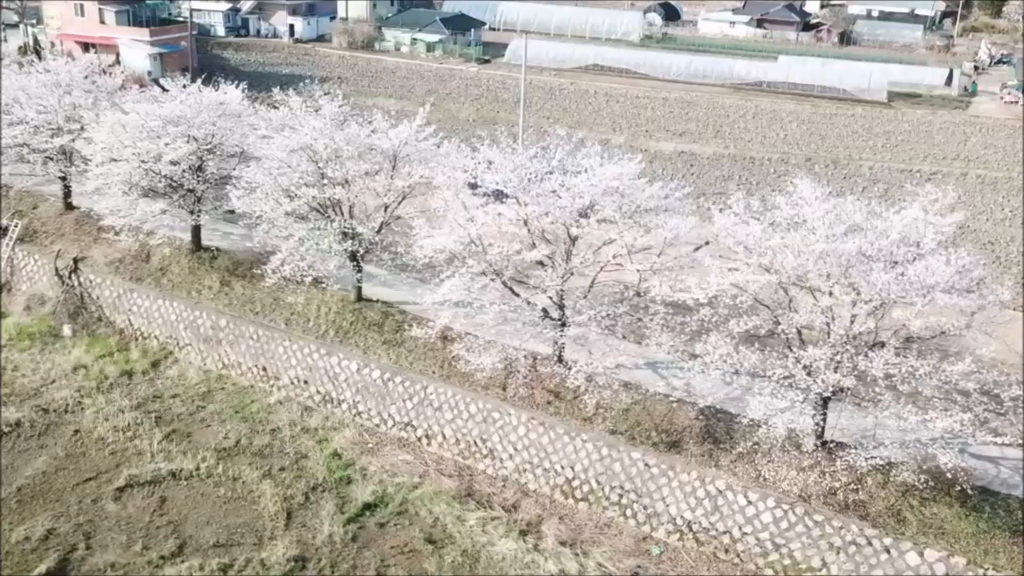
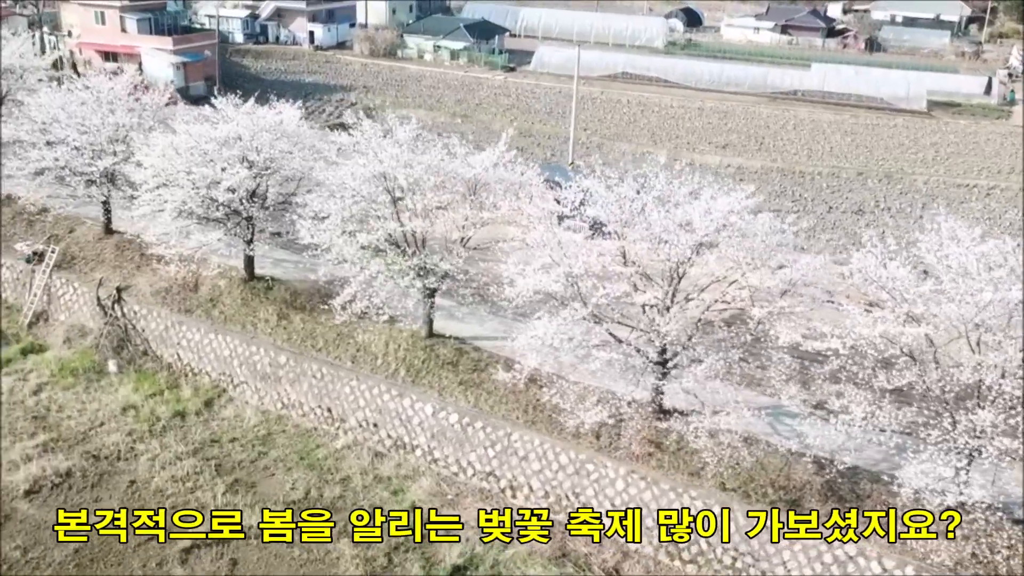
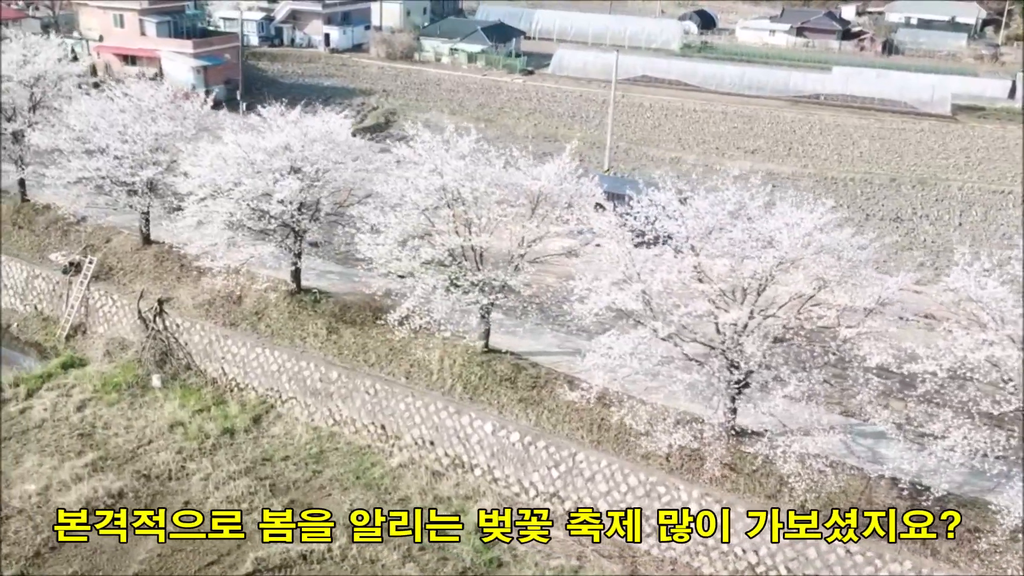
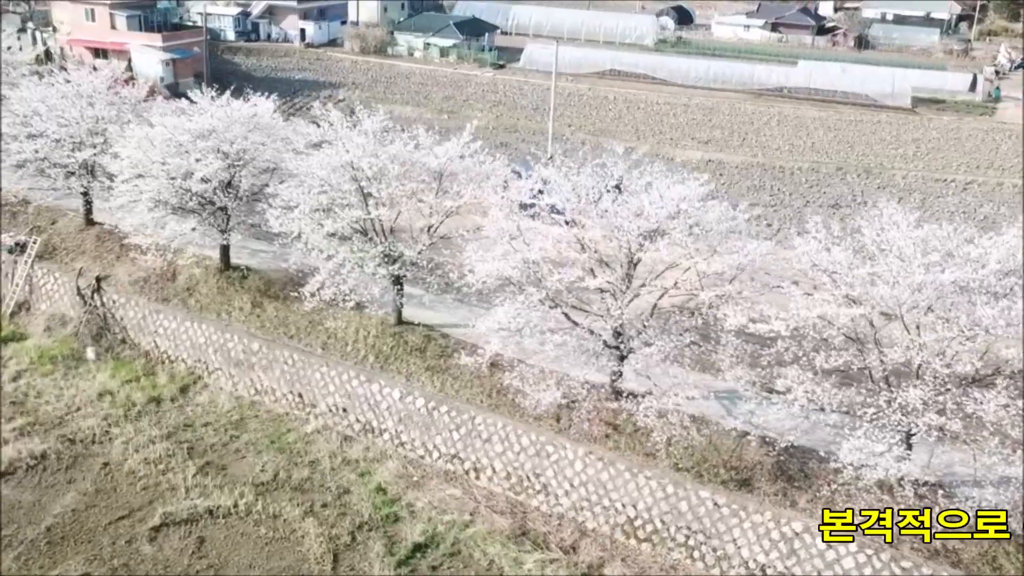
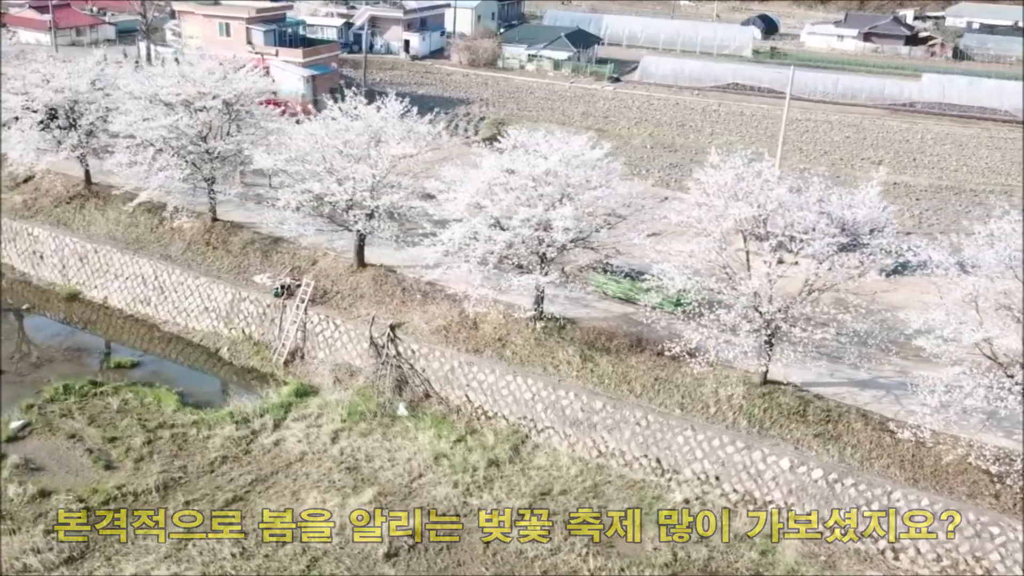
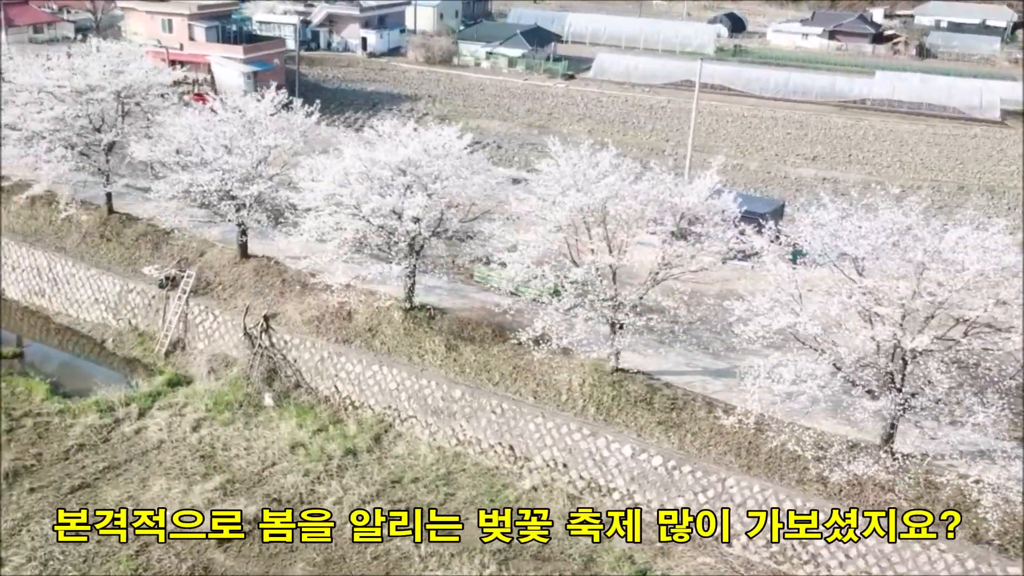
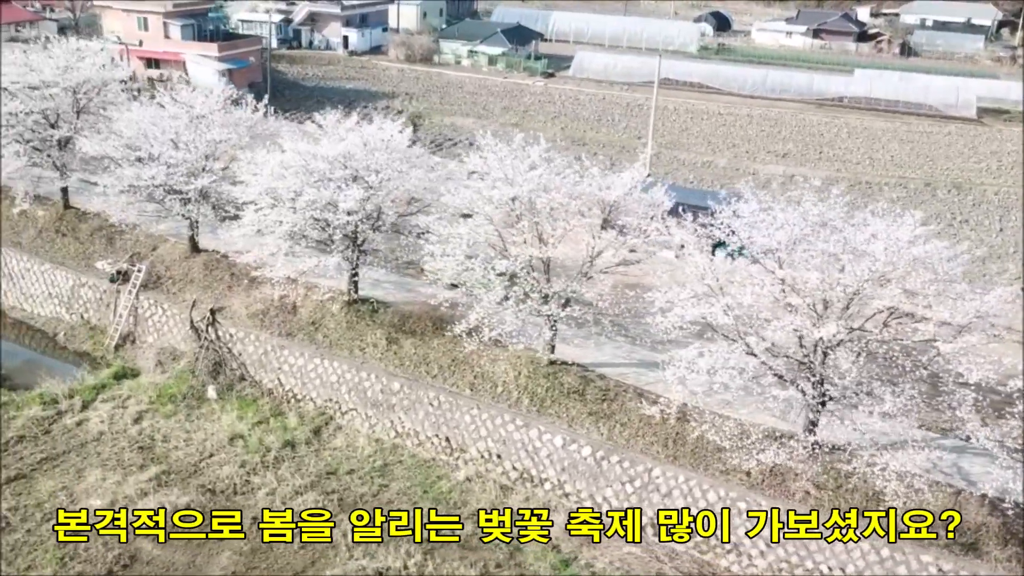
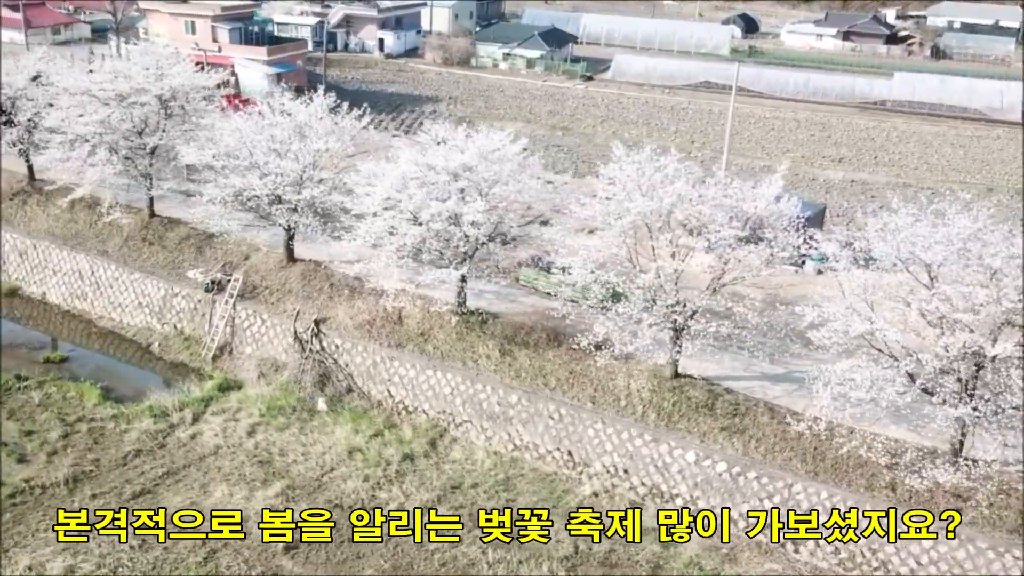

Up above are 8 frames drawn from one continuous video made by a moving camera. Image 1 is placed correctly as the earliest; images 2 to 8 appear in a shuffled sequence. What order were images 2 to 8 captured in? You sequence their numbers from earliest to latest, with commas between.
4, 2, 3, 7, 6, 8, 5
